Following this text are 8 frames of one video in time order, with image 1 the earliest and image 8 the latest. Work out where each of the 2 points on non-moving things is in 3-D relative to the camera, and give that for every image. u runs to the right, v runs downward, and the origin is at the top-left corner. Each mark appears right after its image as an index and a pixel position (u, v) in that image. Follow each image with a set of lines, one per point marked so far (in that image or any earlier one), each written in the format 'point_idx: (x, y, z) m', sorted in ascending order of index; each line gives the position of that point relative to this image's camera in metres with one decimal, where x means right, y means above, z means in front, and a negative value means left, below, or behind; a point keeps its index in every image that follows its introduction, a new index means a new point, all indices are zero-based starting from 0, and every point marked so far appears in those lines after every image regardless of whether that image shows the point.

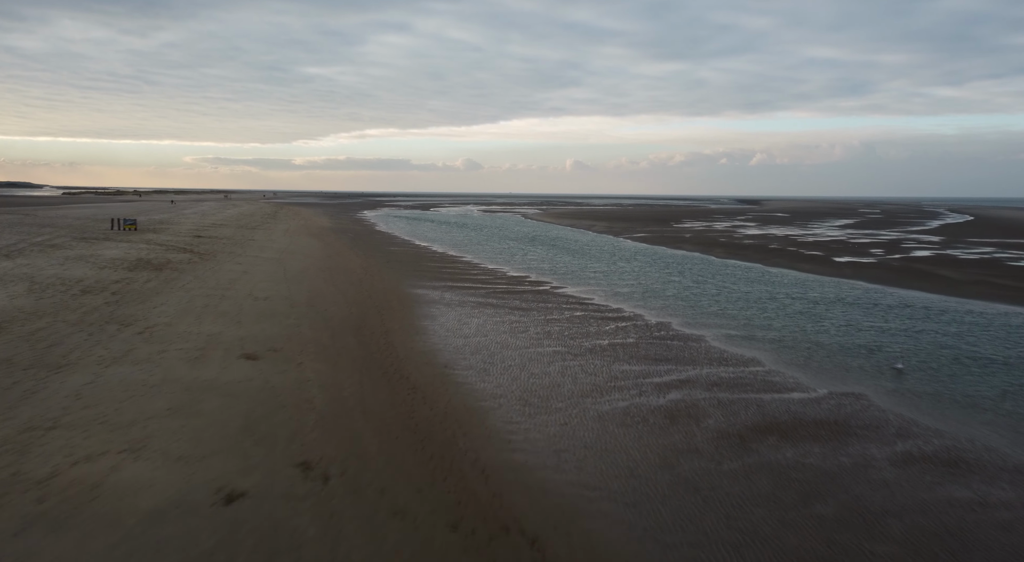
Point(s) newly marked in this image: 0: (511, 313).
0: (0.0, -0.8, +15.6) m
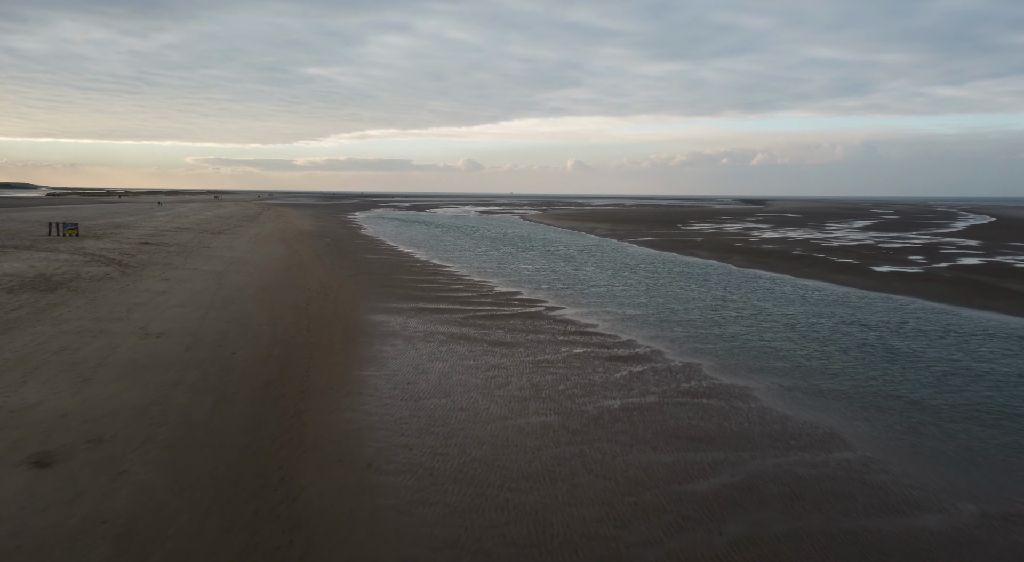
0: (-0.4, -1.2, +11.8) m
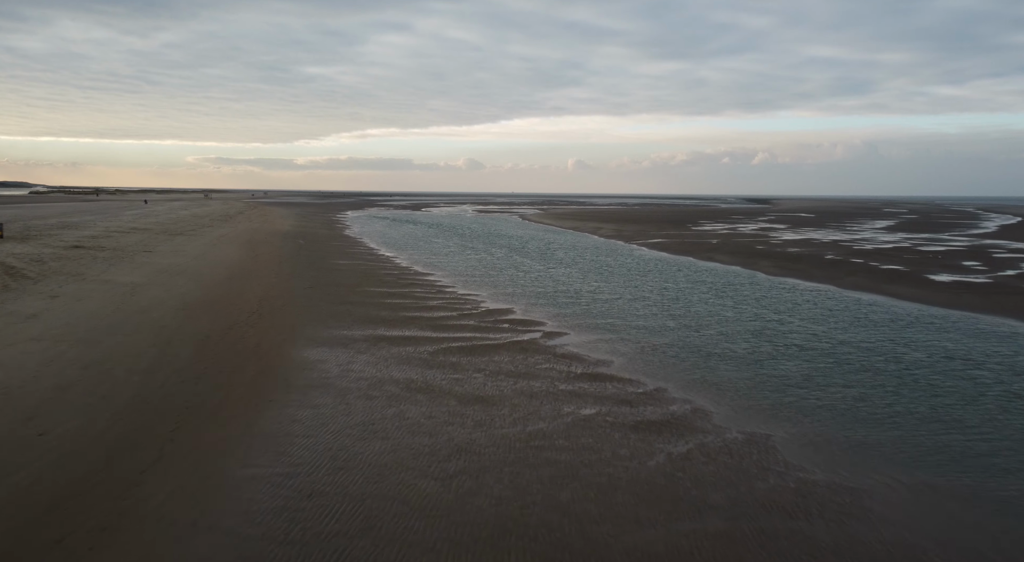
0: (-0.6, -1.6, +7.9) m
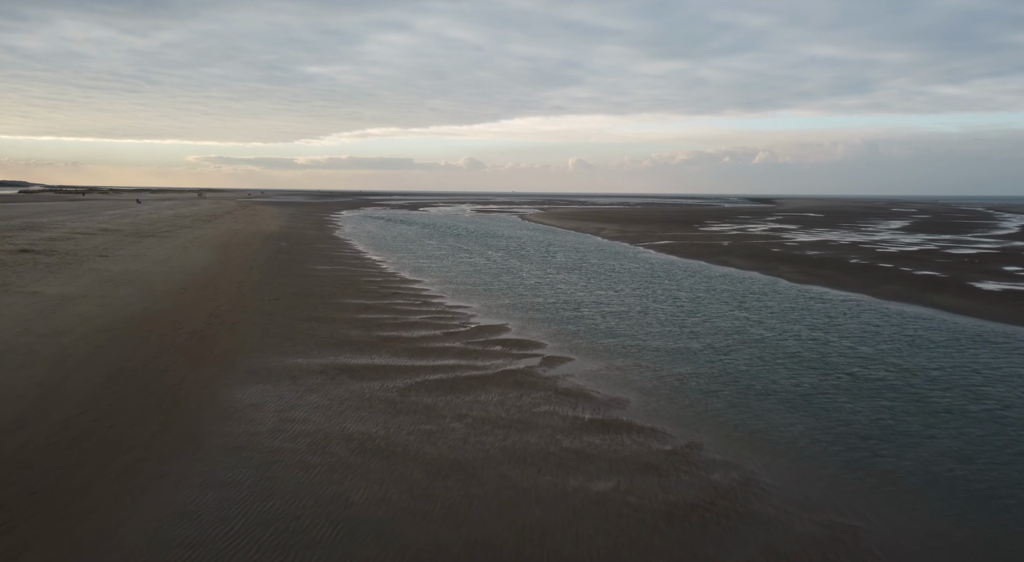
0: (-0.7, -1.8, +5.6) m
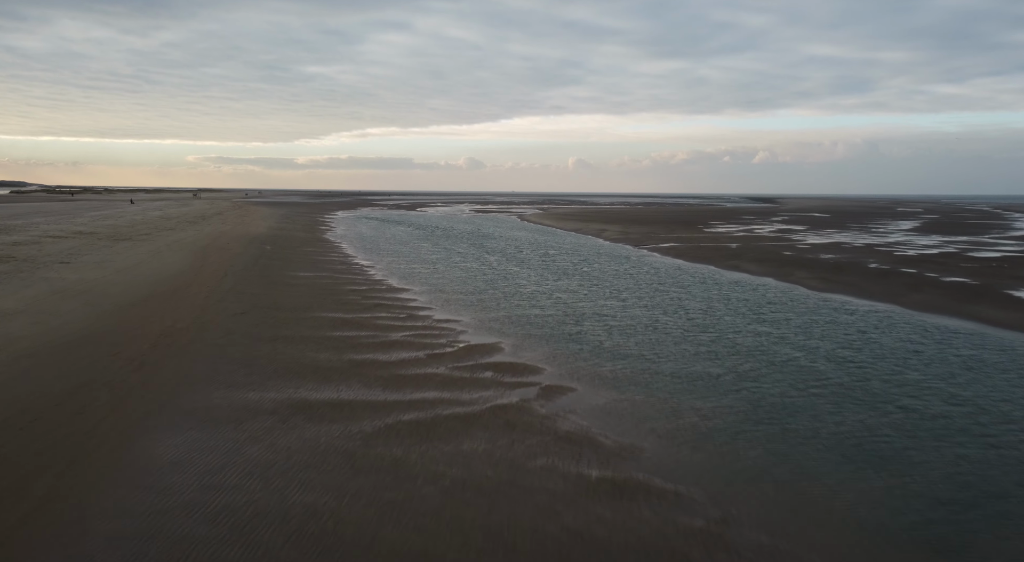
0: (-0.9, -2.1, +4.0) m
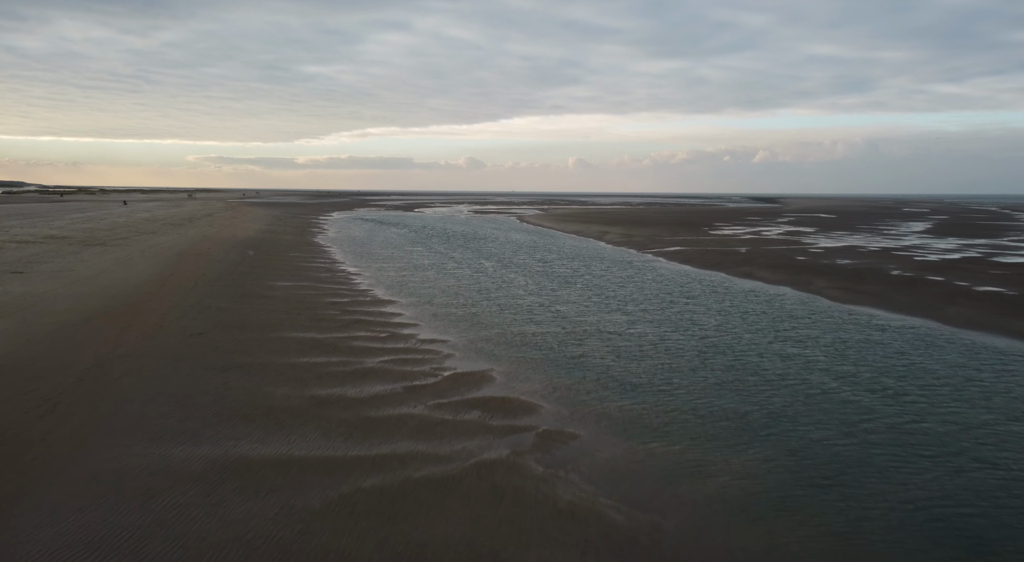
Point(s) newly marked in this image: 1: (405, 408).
0: (-1.0, -2.4, +2.3) m
1: (-1.4, -1.6, +8.6) m
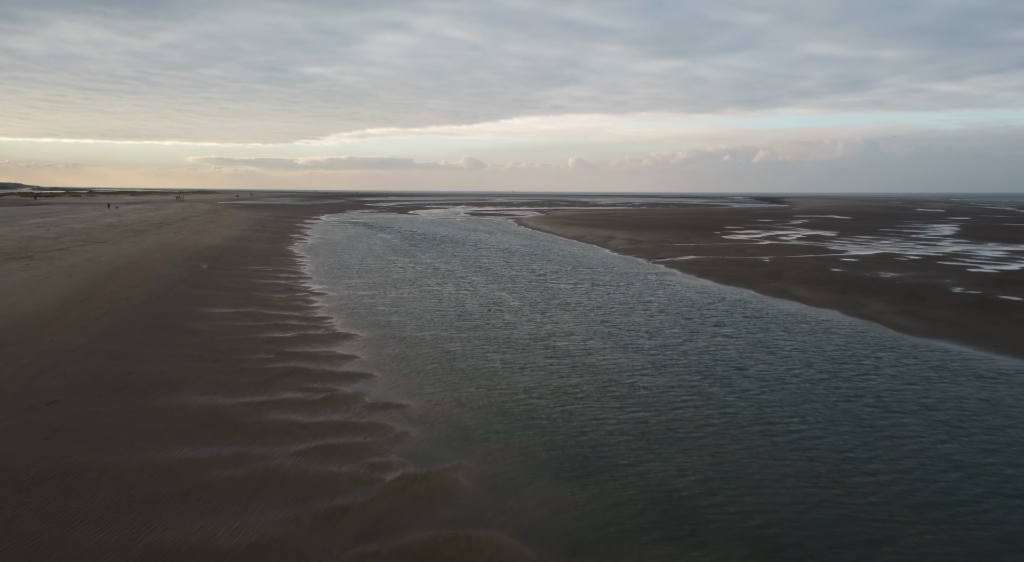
0: (-1.2, -2.9, -1.3) m
1: (-1.6, -2.2, +5.0) m
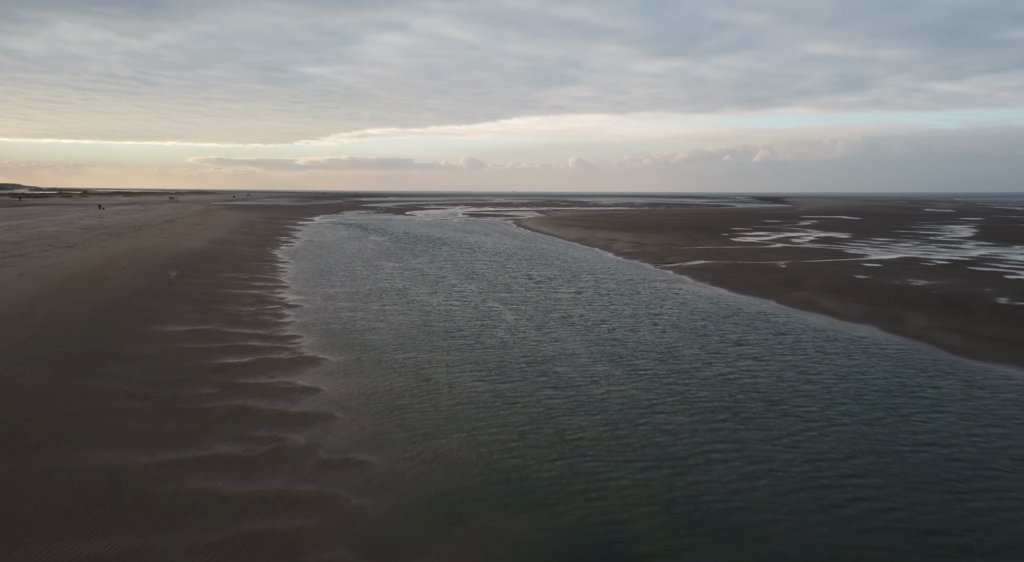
0: (-1.3, -3.2, -3.3) m
1: (-1.7, -2.5, +3.0) m
